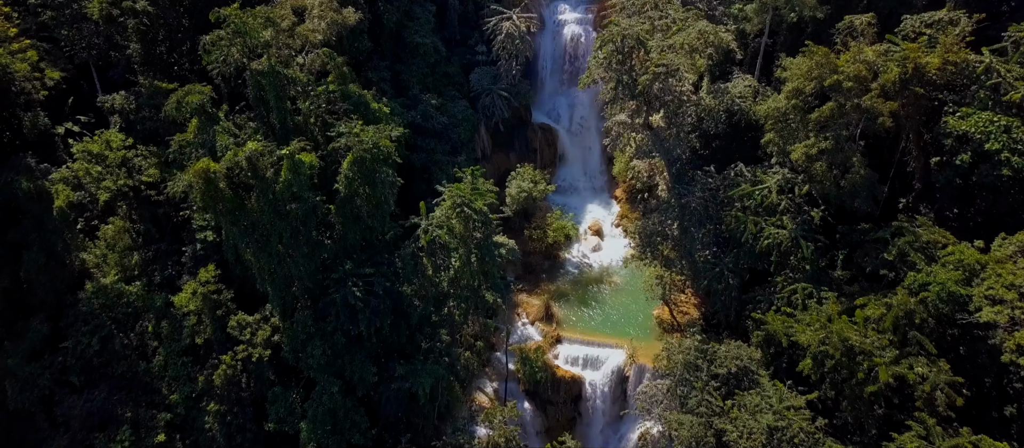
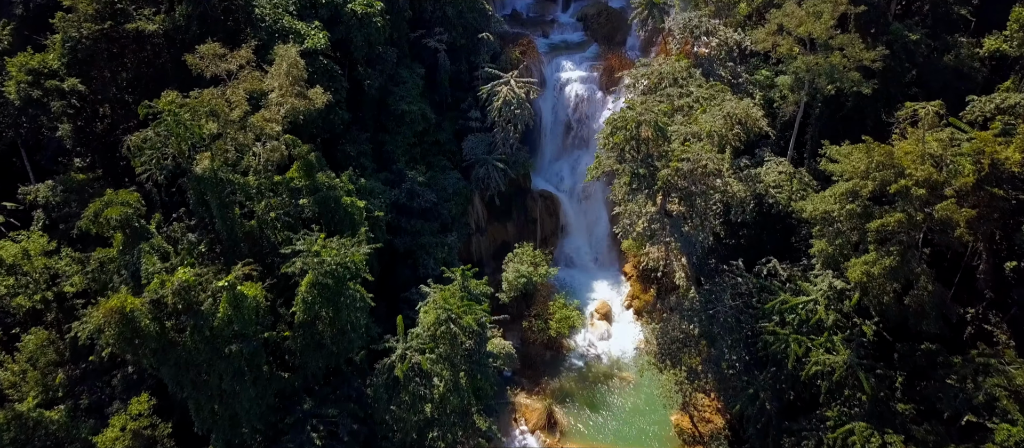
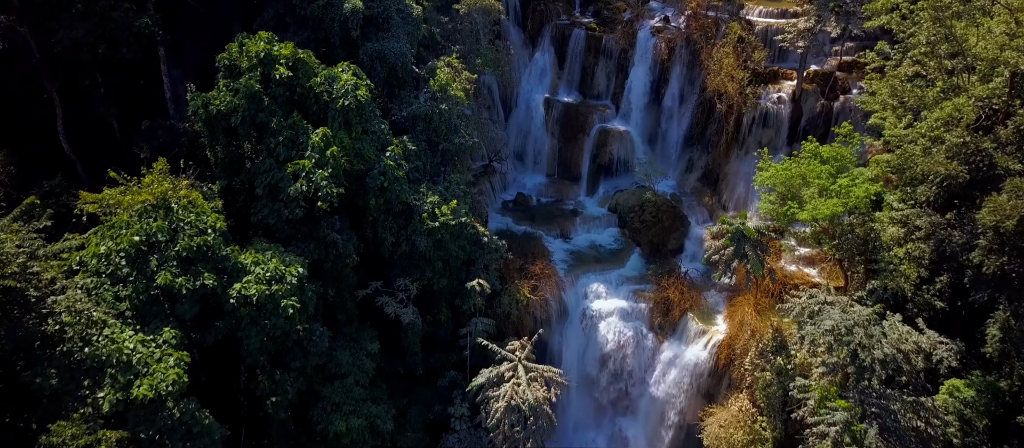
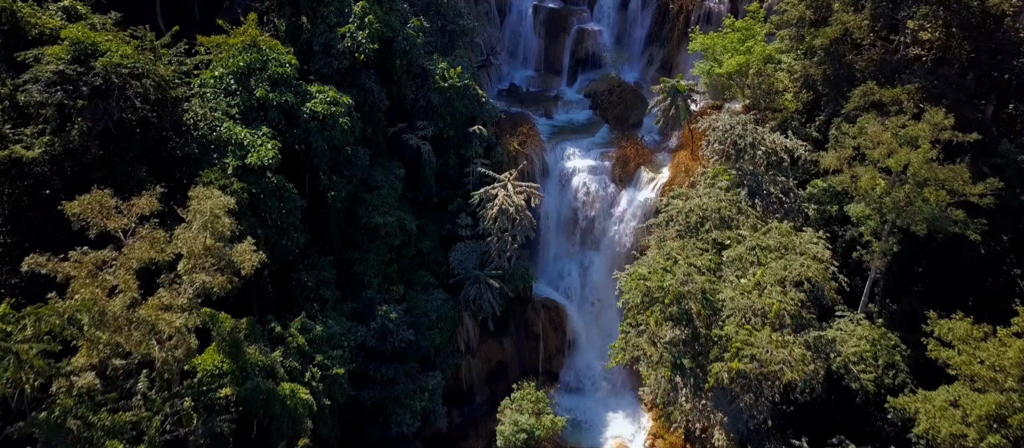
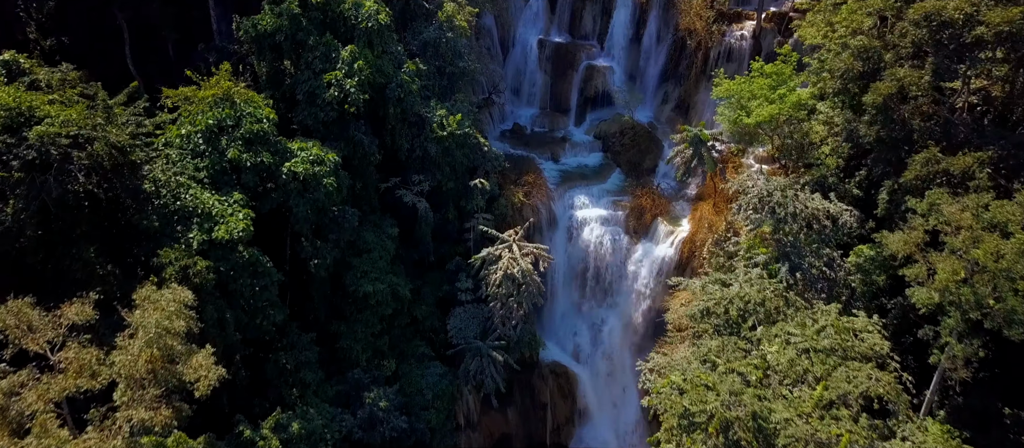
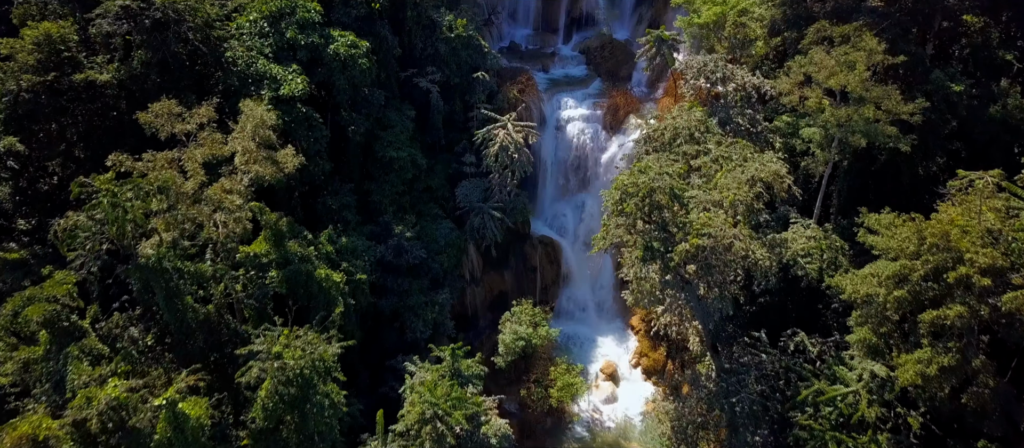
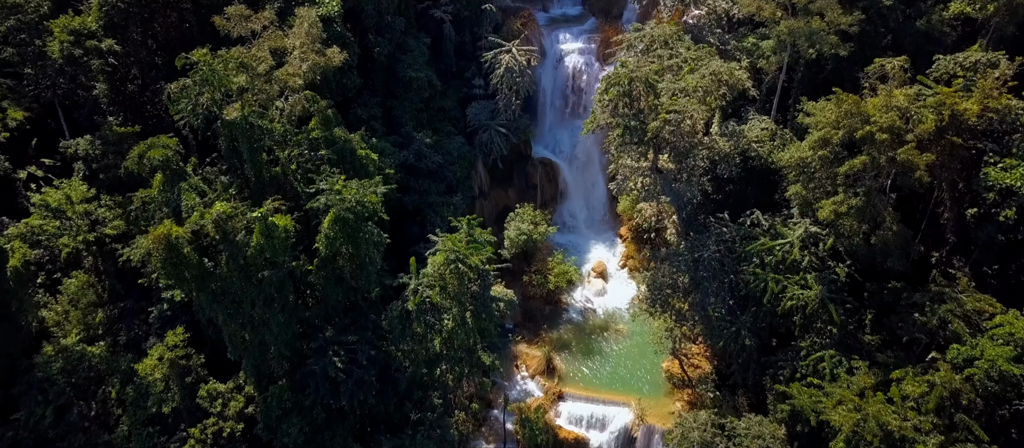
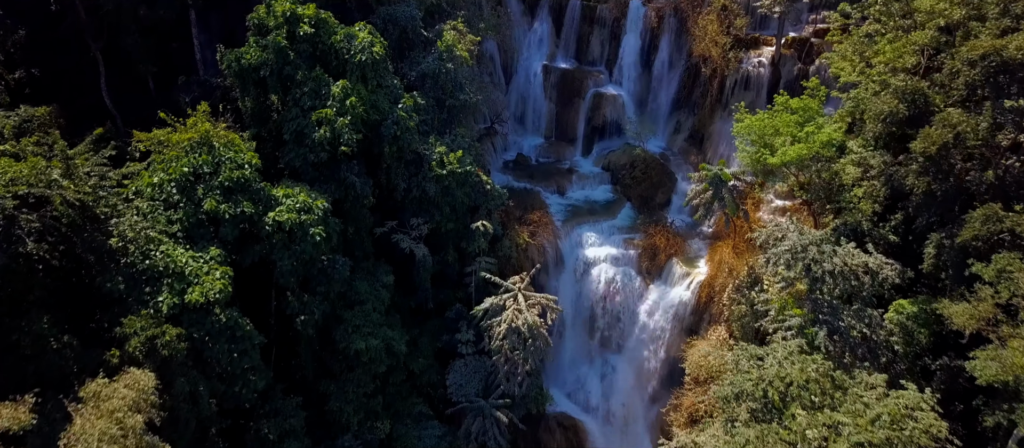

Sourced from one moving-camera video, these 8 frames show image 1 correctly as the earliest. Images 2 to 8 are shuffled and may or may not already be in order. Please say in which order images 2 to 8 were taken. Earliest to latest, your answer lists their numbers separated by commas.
7, 2, 6, 4, 5, 8, 3
